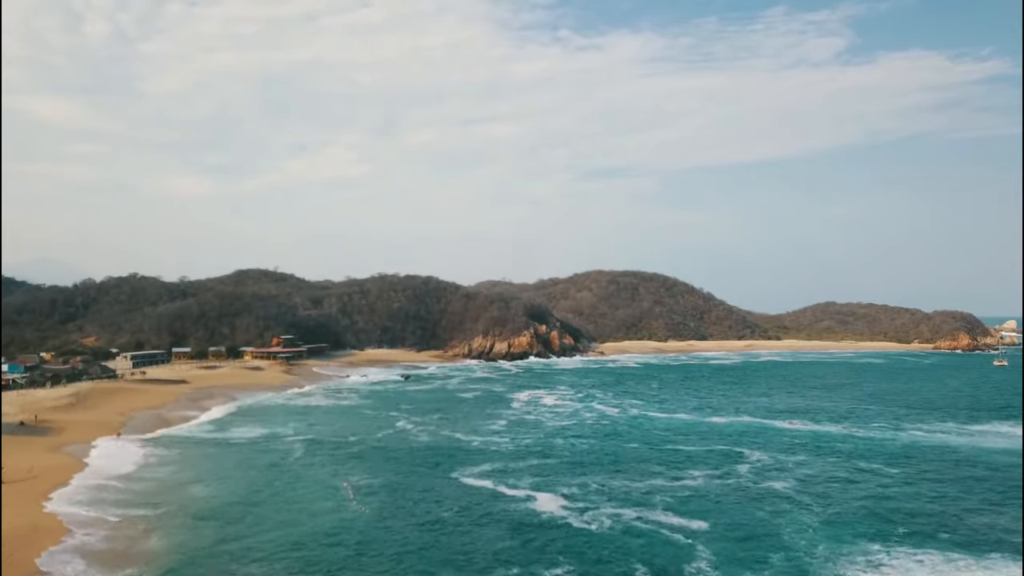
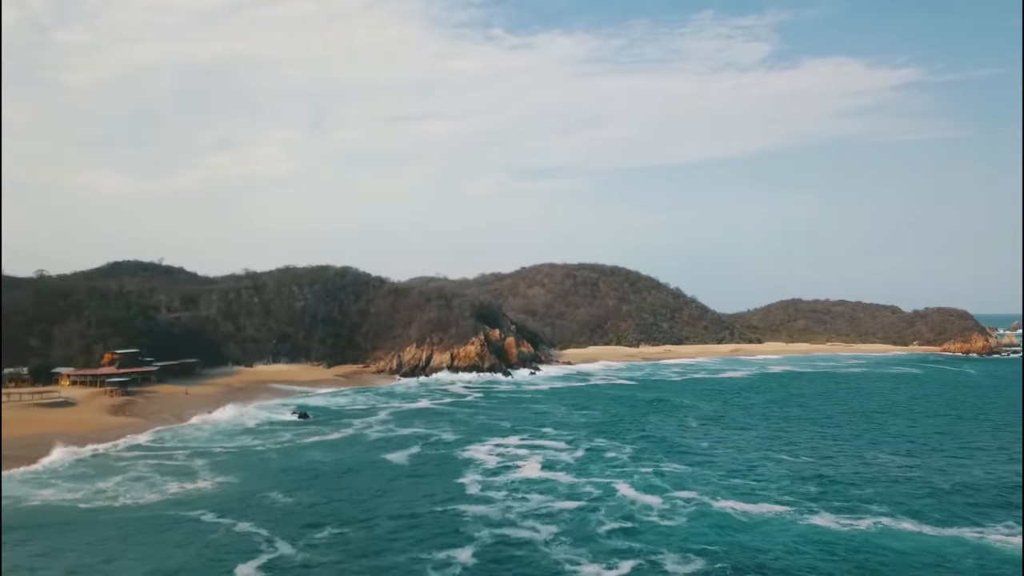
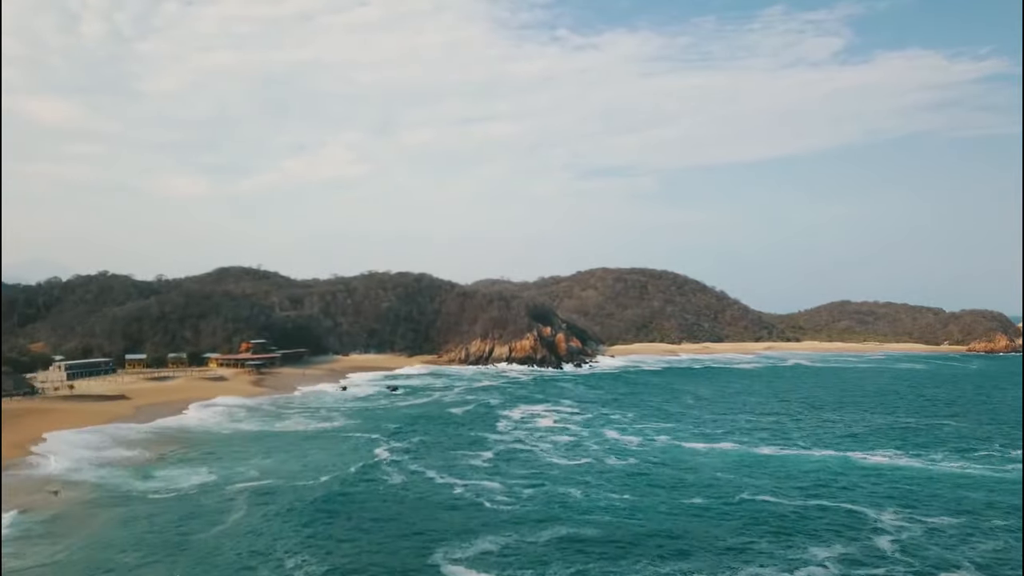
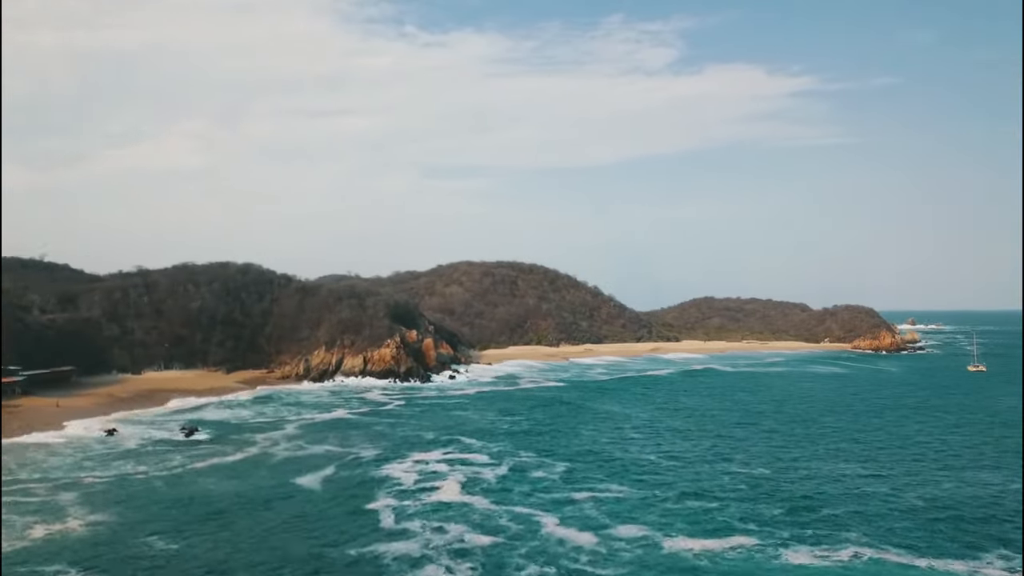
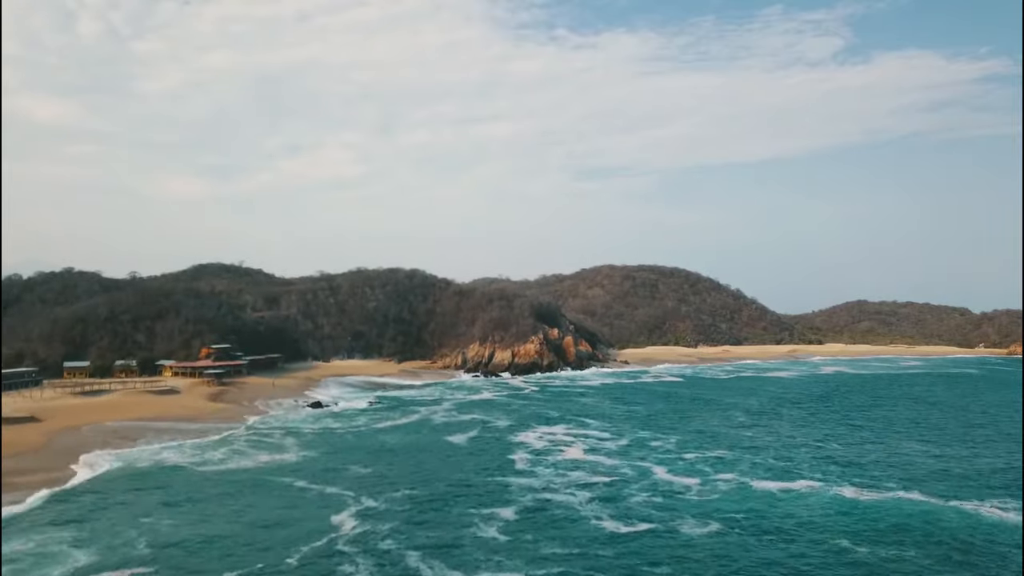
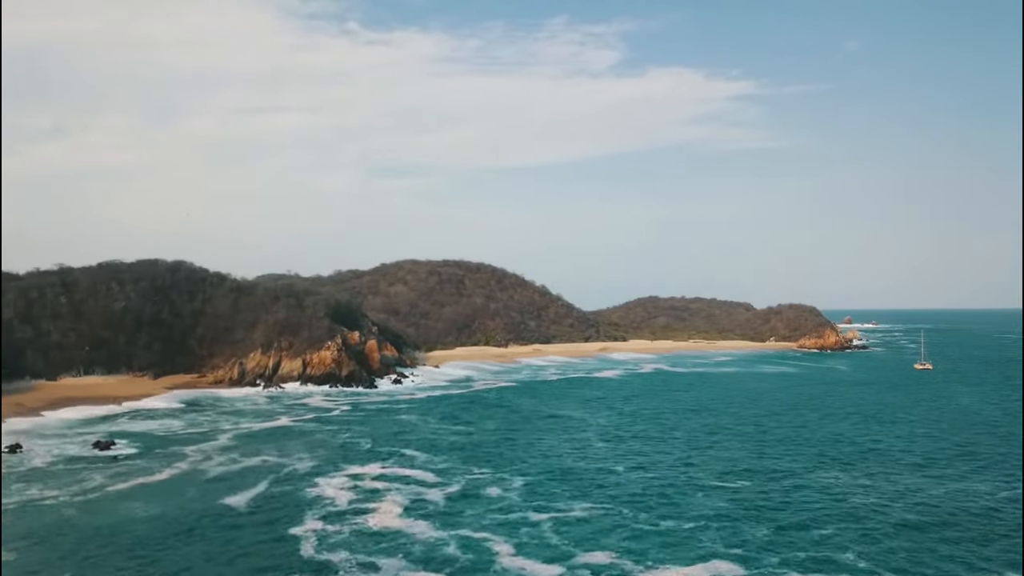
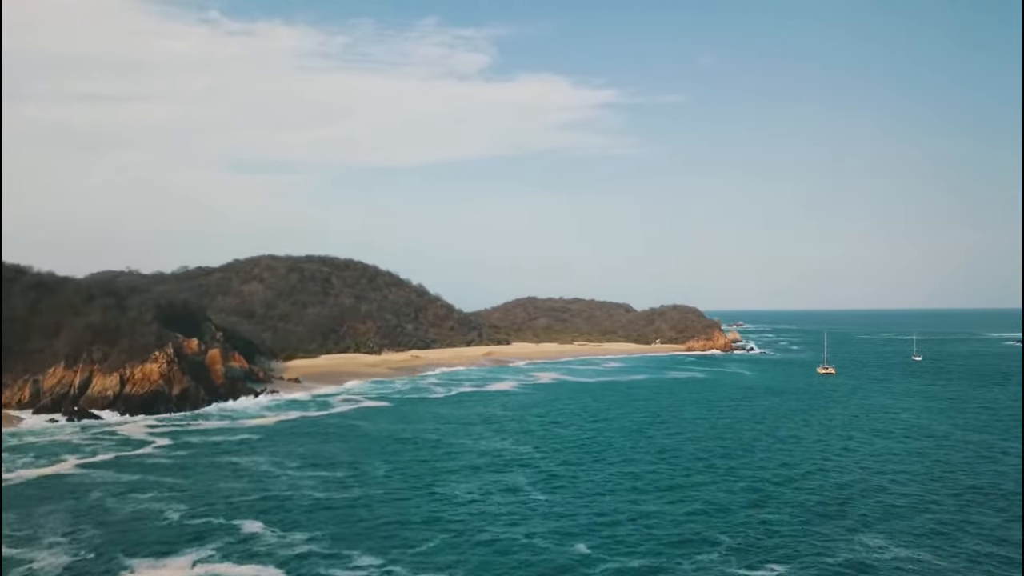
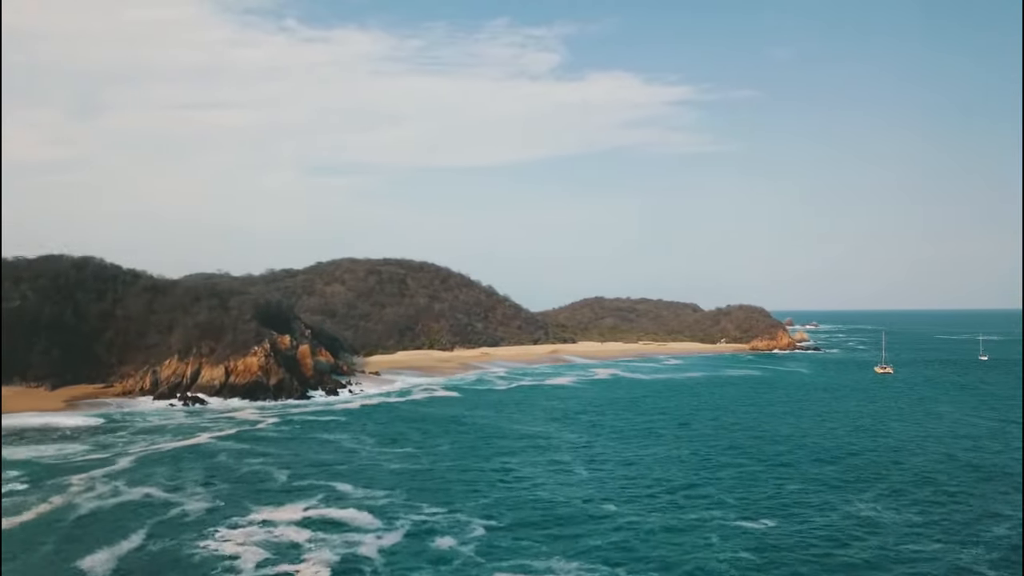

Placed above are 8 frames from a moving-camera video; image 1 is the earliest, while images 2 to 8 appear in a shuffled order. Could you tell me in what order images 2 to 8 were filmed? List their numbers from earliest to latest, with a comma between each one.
3, 5, 2, 4, 6, 8, 7
